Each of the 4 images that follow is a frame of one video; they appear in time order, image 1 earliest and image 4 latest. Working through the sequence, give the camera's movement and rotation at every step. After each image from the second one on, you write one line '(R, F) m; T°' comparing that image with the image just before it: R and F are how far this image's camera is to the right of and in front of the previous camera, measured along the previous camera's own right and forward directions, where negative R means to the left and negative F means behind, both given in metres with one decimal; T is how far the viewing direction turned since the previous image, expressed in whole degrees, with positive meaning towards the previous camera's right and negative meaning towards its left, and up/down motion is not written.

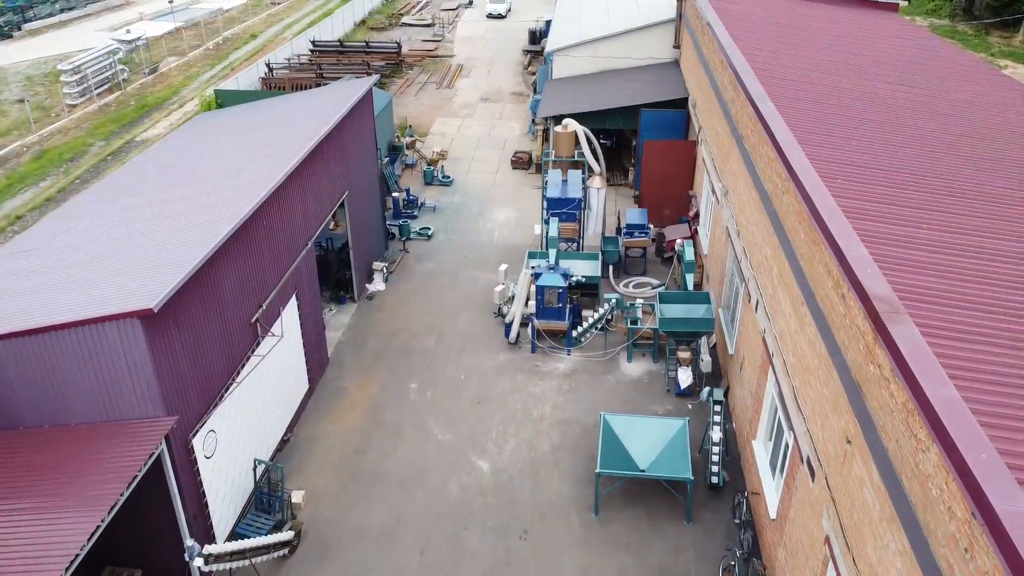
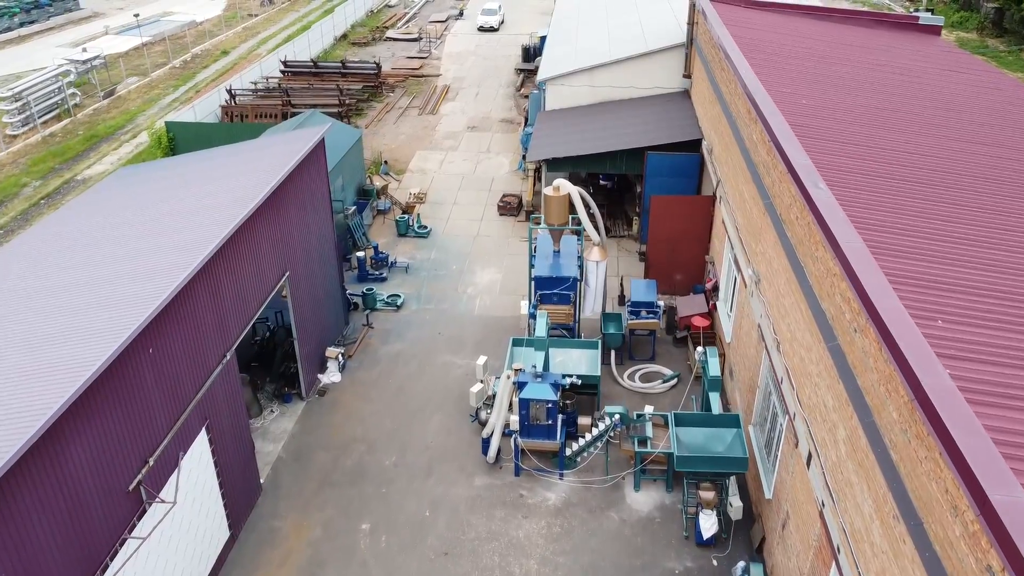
(+0.3, +3.1) m; 0°
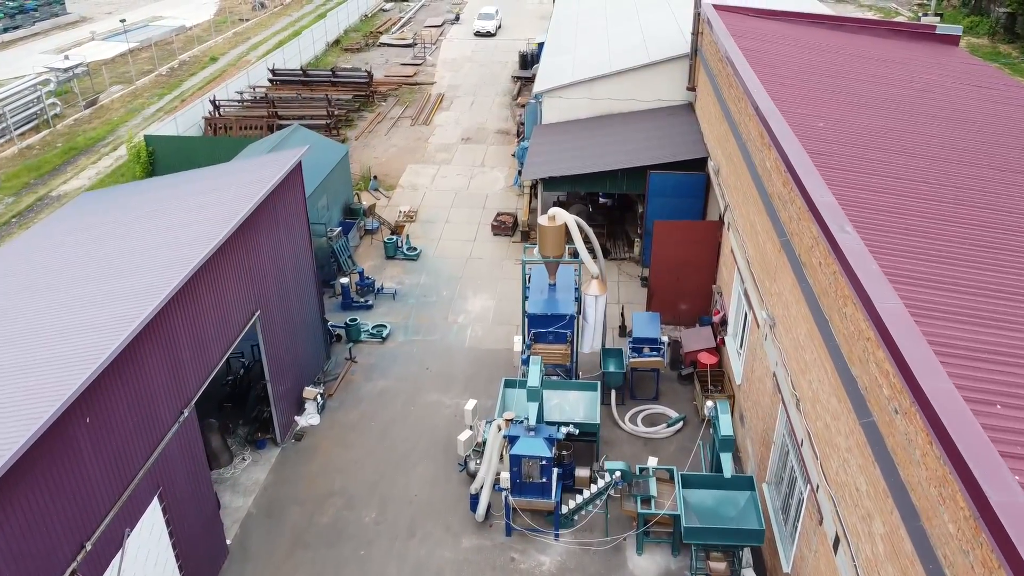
(+0.1, +1.1) m; 0°
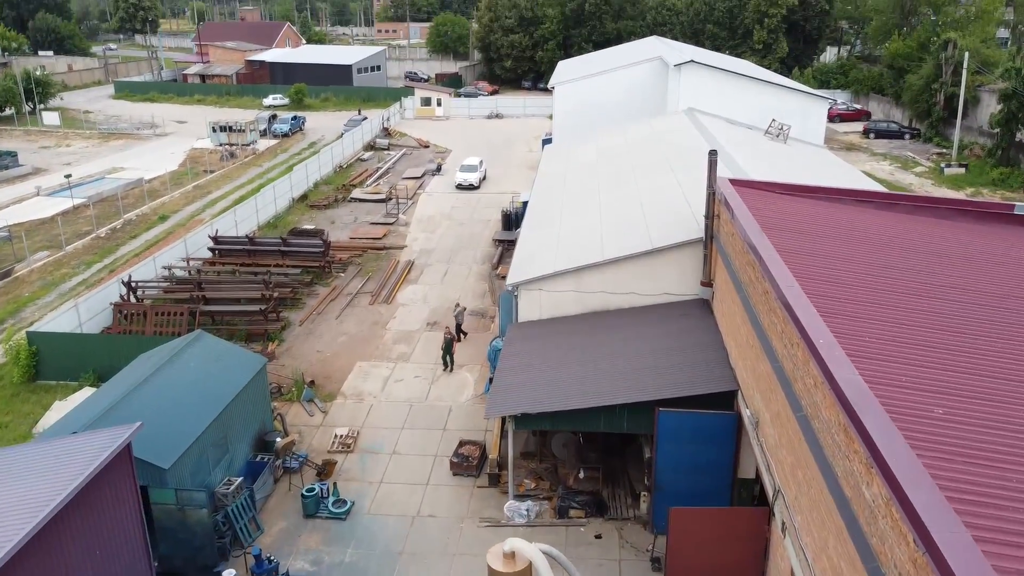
(+0.7, +4.6) m; 0°
